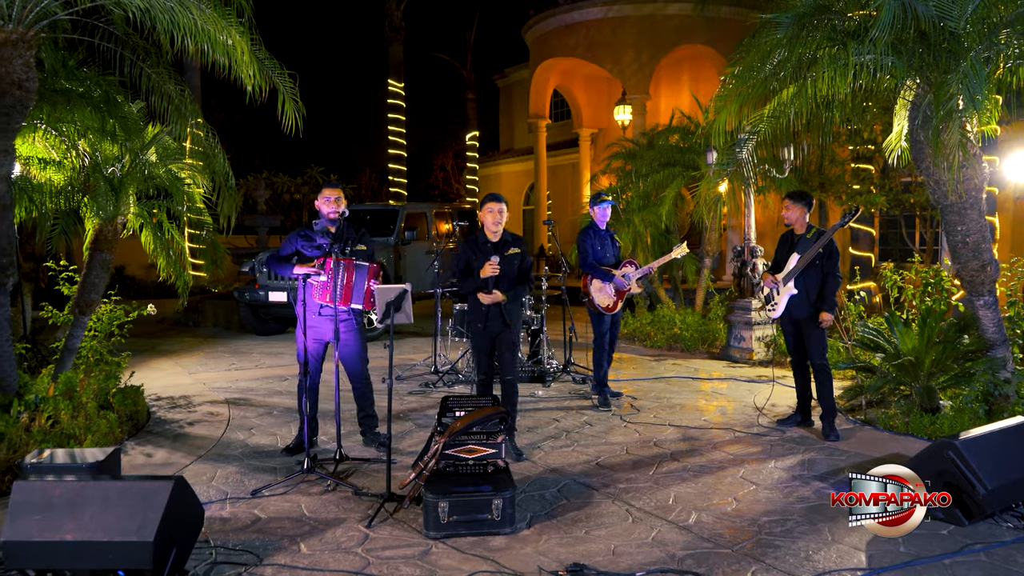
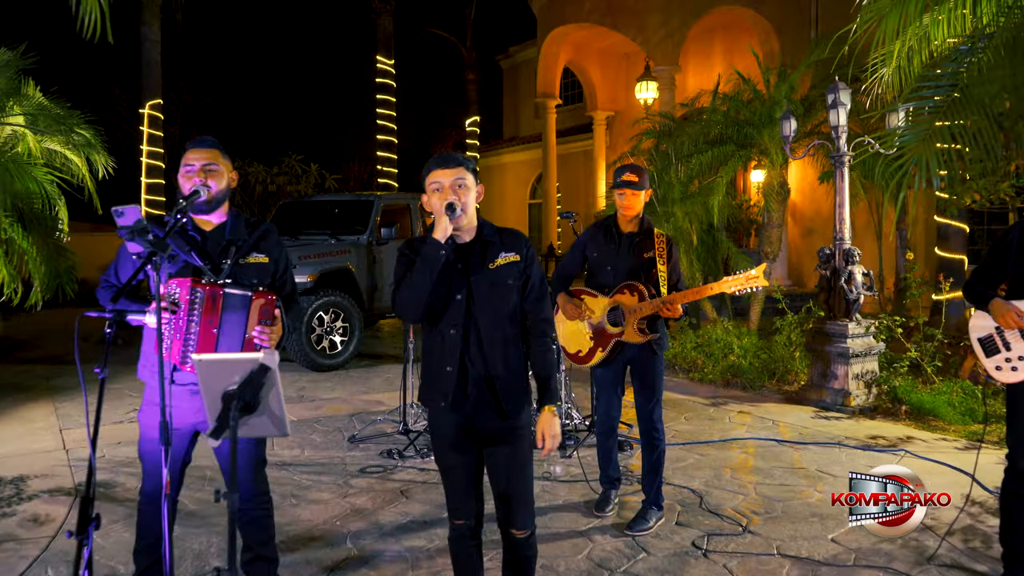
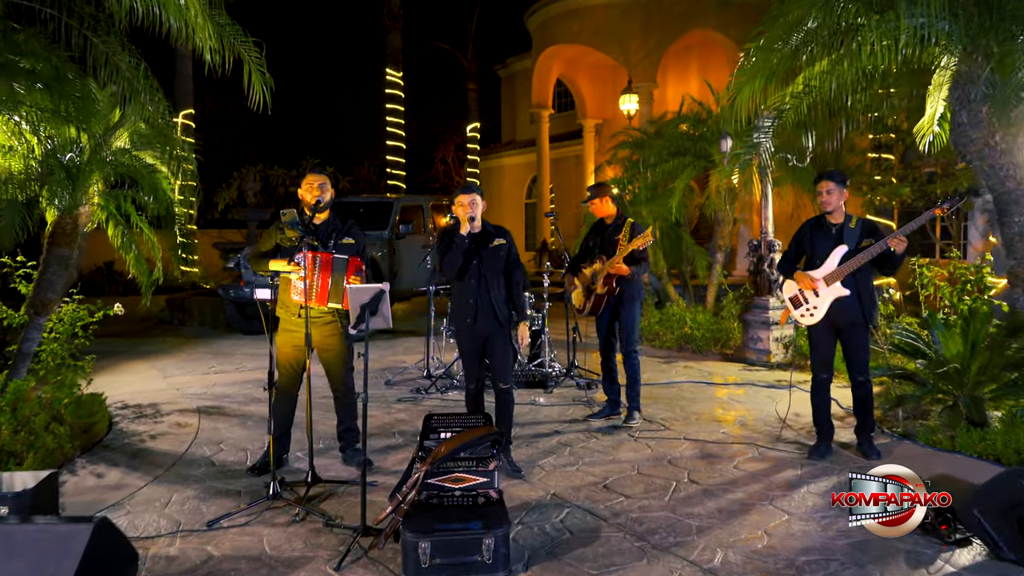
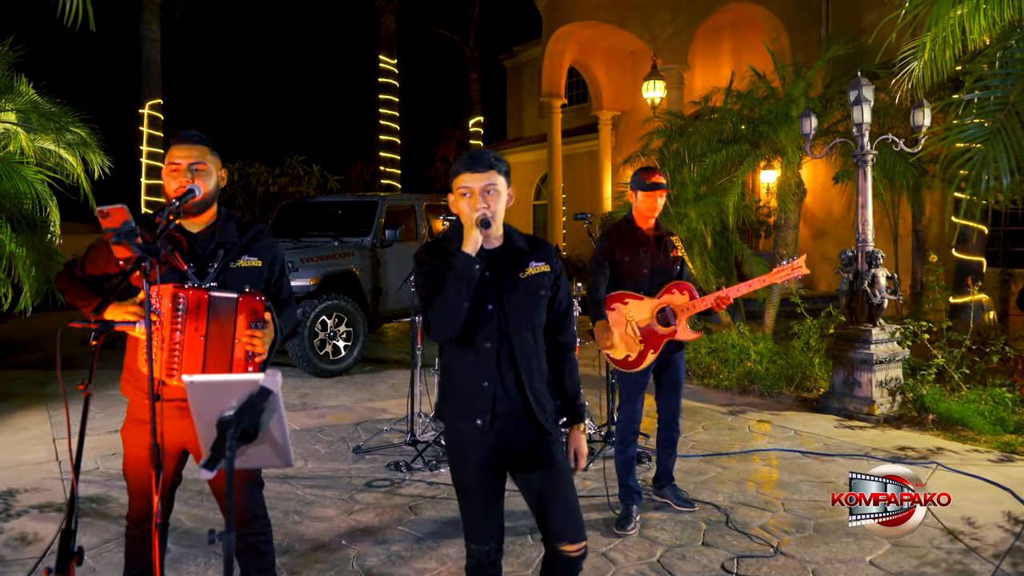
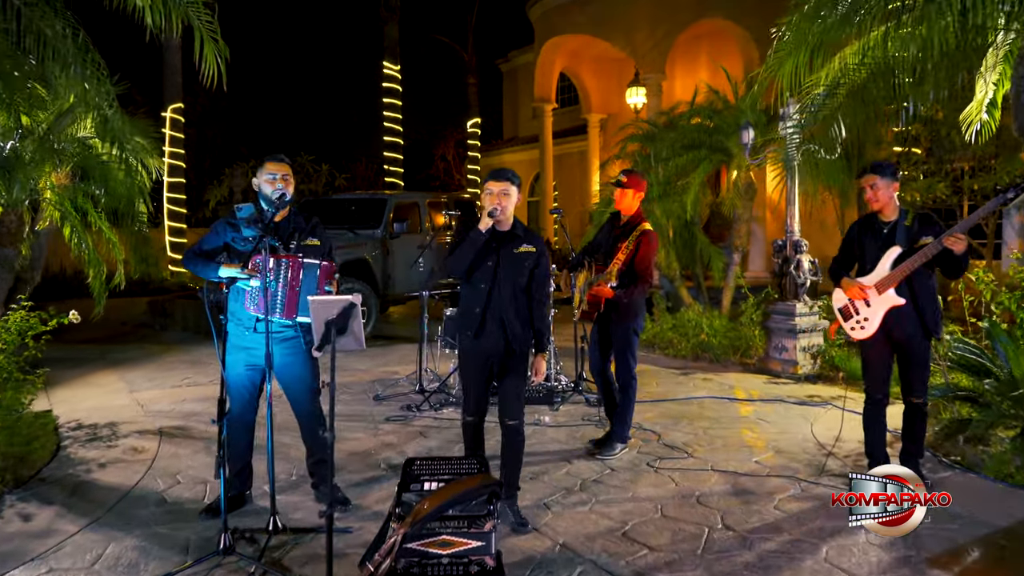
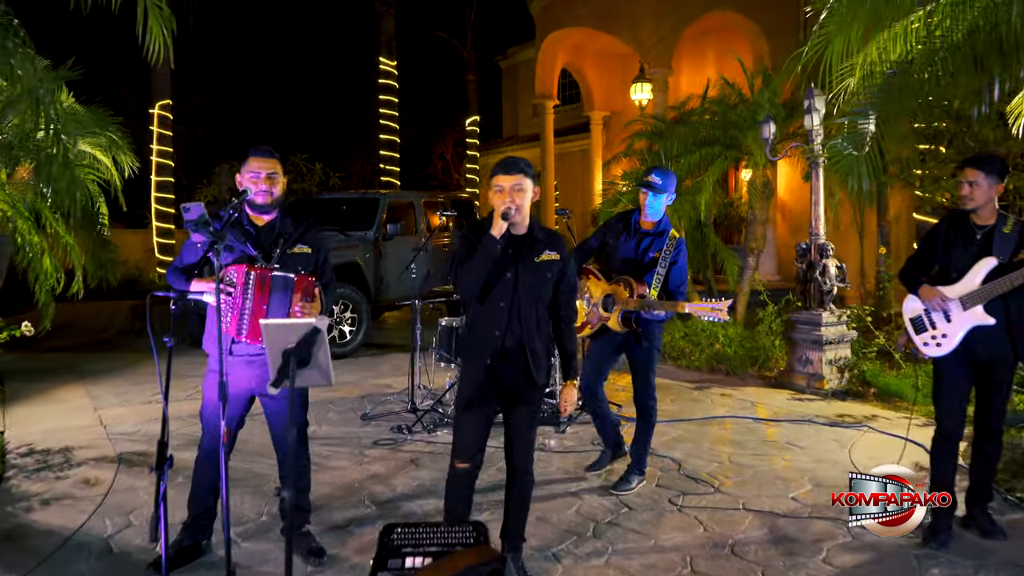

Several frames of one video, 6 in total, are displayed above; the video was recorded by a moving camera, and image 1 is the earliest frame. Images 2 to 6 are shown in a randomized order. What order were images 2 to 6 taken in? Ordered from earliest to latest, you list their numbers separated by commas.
3, 5, 6, 2, 4
